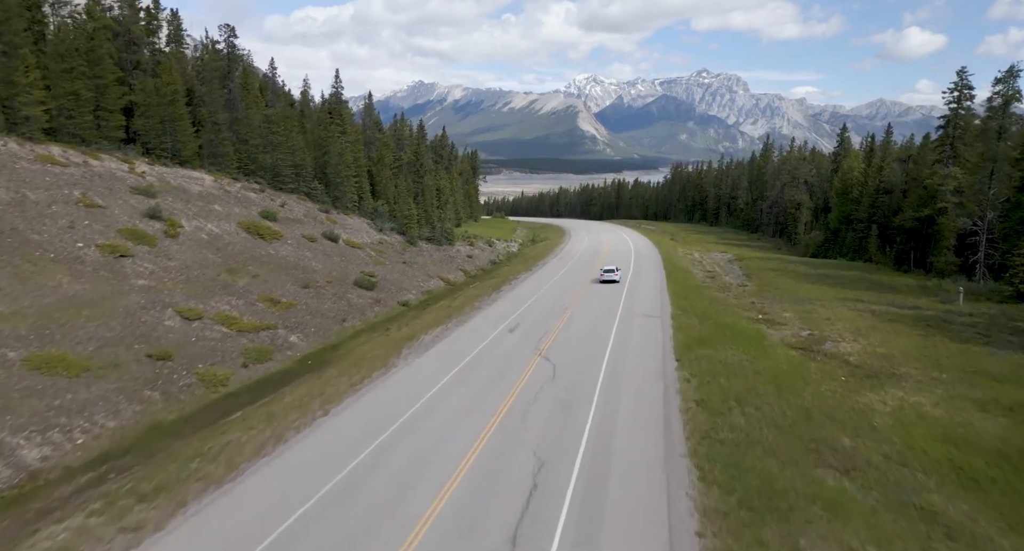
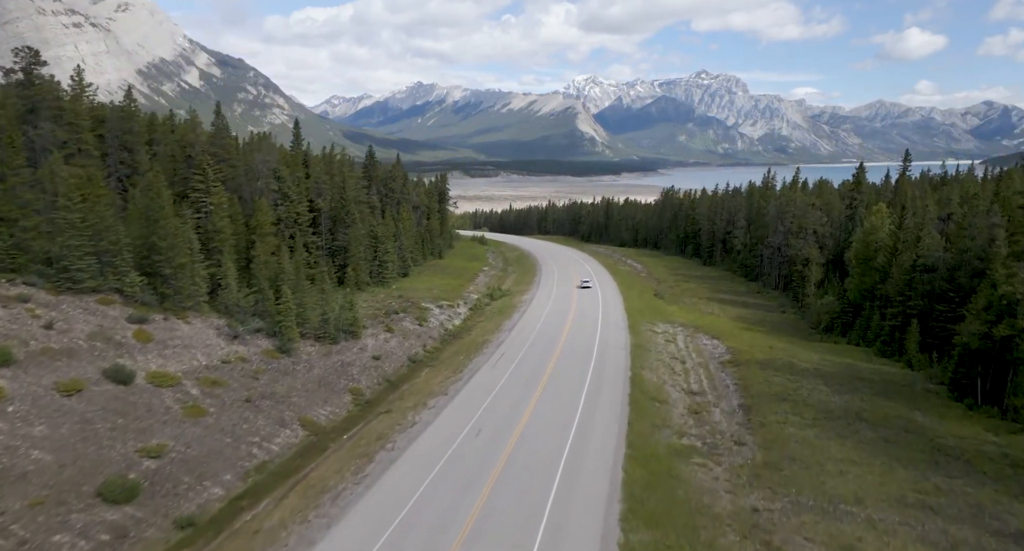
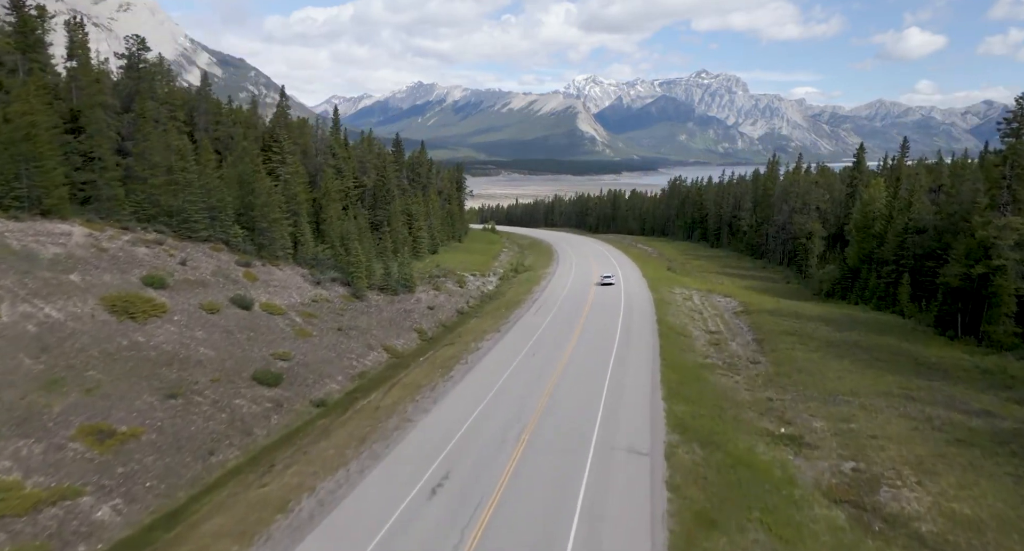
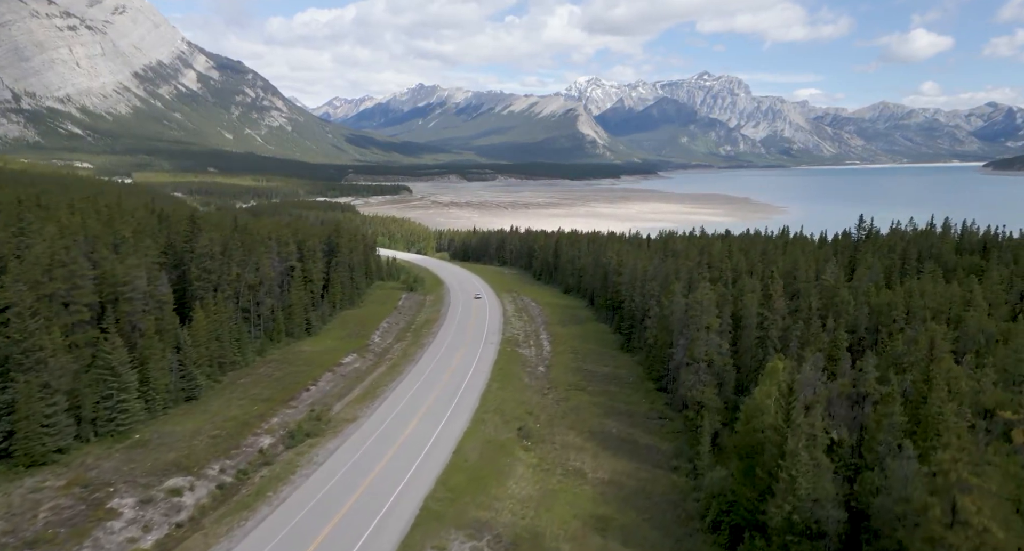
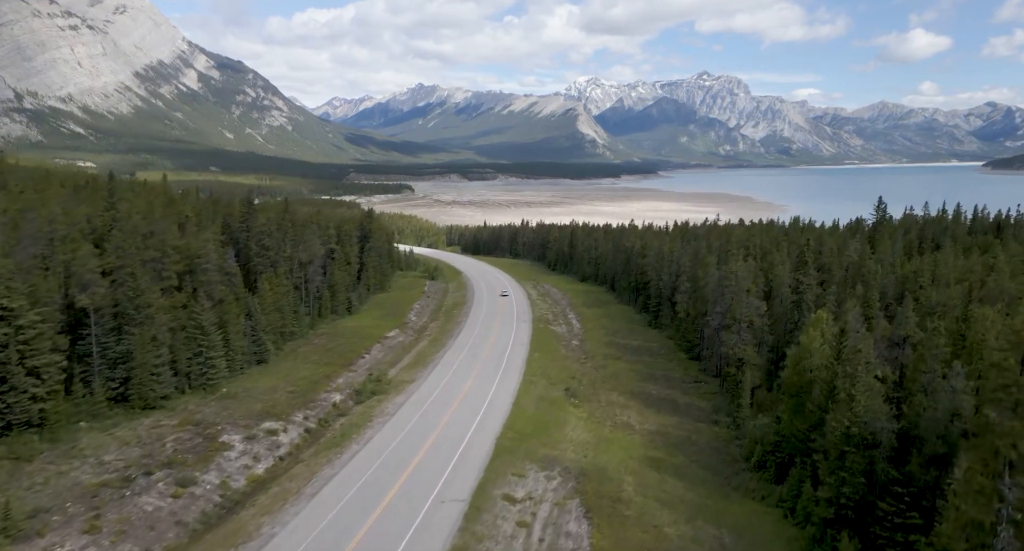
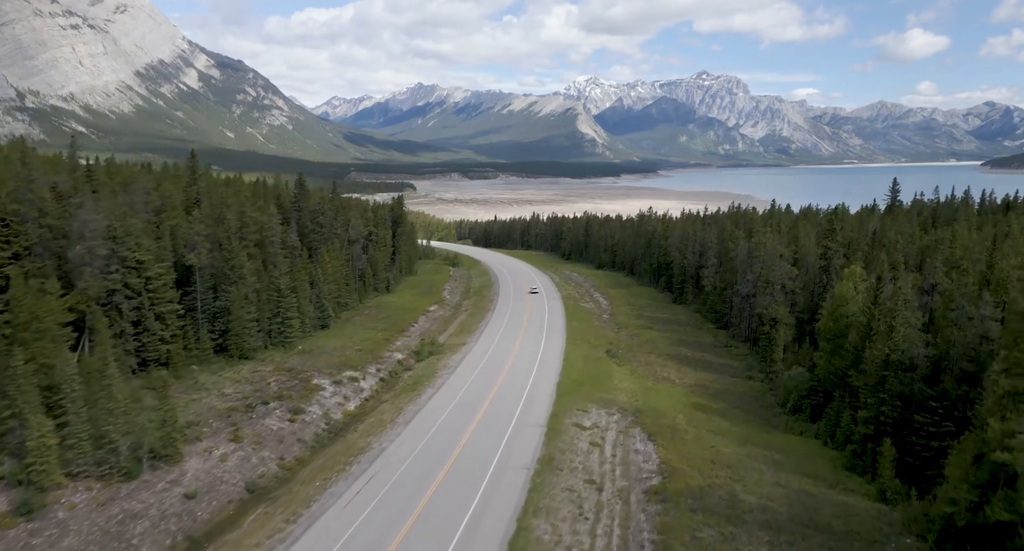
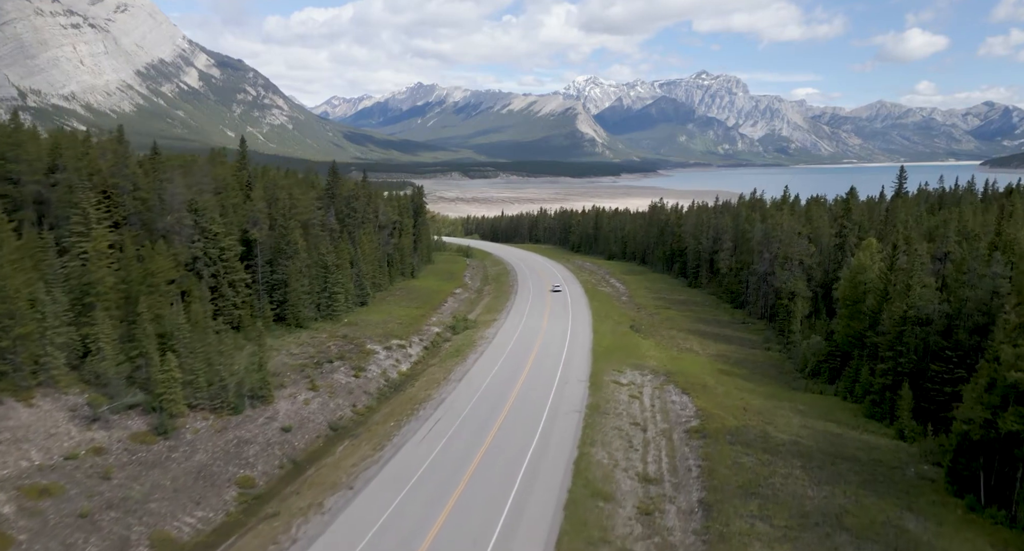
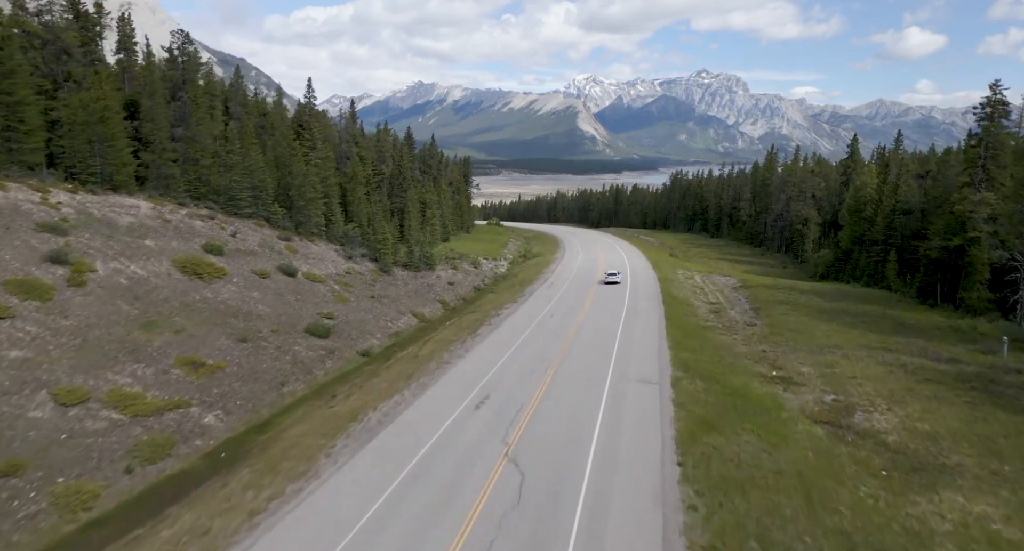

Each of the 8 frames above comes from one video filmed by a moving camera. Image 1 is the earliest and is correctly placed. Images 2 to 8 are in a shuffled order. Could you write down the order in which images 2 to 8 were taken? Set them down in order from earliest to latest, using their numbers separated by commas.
8, 3, 2, 7, 6, 5, 4
